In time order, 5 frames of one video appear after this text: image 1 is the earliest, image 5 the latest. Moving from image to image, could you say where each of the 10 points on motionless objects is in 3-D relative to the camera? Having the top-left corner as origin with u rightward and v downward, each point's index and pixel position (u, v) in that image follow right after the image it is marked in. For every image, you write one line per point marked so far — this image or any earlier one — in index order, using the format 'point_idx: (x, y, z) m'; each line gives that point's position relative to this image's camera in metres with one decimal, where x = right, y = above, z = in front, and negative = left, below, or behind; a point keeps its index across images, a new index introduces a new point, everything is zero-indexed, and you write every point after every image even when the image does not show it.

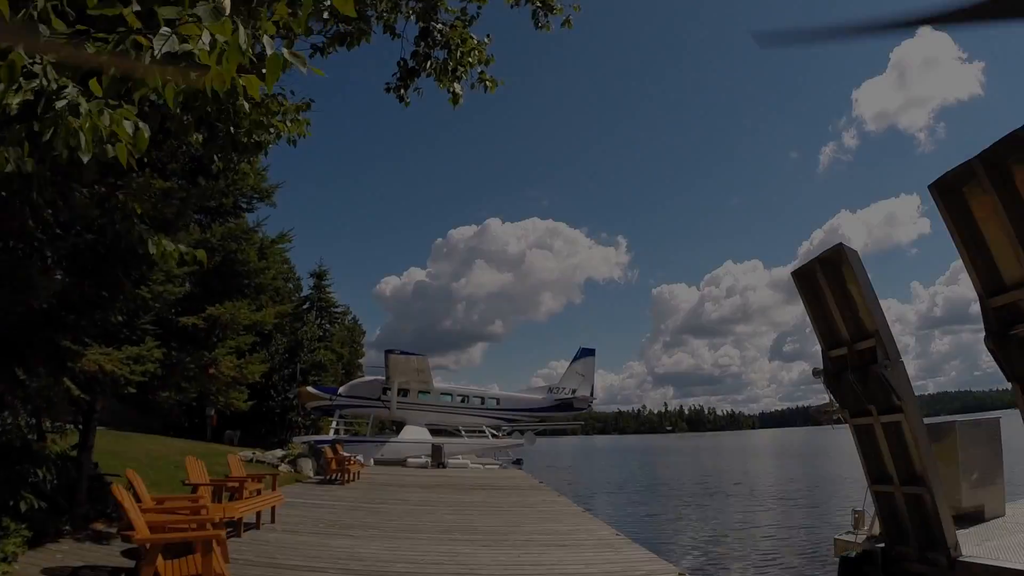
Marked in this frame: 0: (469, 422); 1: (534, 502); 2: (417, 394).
0: (-1.3, -4.1, +18.9) m
1: (+0.3, -3.0, +8.5) m
2: (-2.9, -3.2, +18.5) m
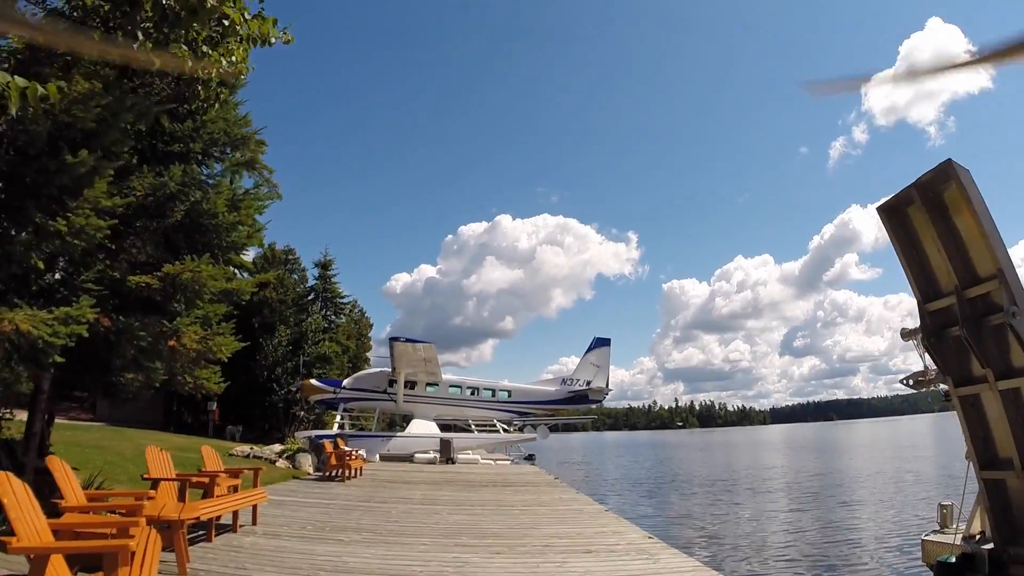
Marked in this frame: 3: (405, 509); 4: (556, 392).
0: (-1.0, -3.7, +18.0) m
1: (+0.5, -2.7, +7.7) m
2: (-2.5, -2.8, +17.7) m
3: (-1.2, -2.5, +7.0) m
4: (+1.3, -3.1, +18.9) m
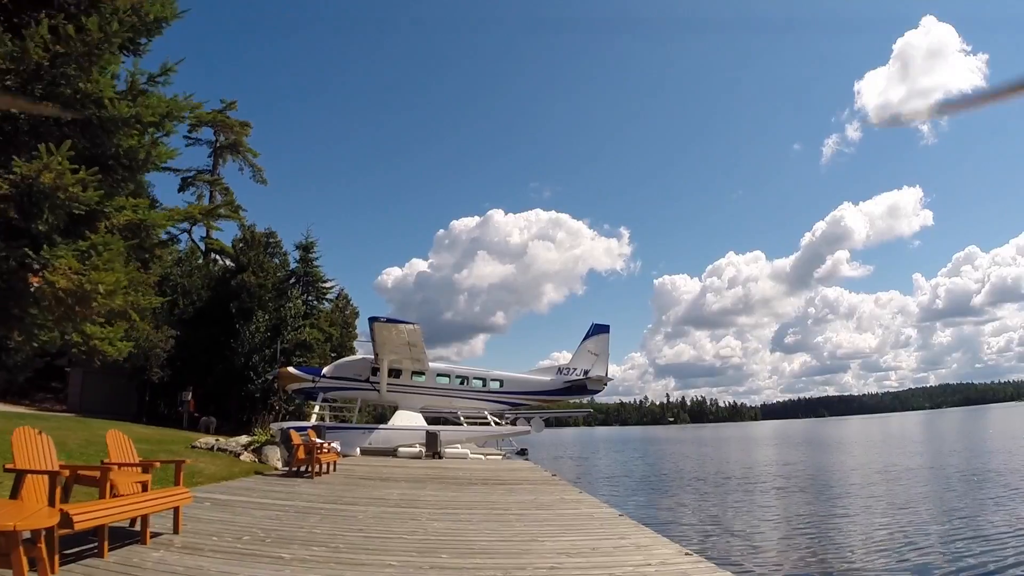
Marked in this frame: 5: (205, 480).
0: (-1.2, -3.2, +16.8) m
1: (+0.4, -2.3, +6.5) m
2: (-2.7, -2.3, +16.5) m
3: (-1.3, -2.1, +5.8) m
4: (+1.1, -2.6, +17.7) m
5: (-4.1, -2.5, +8.2) m
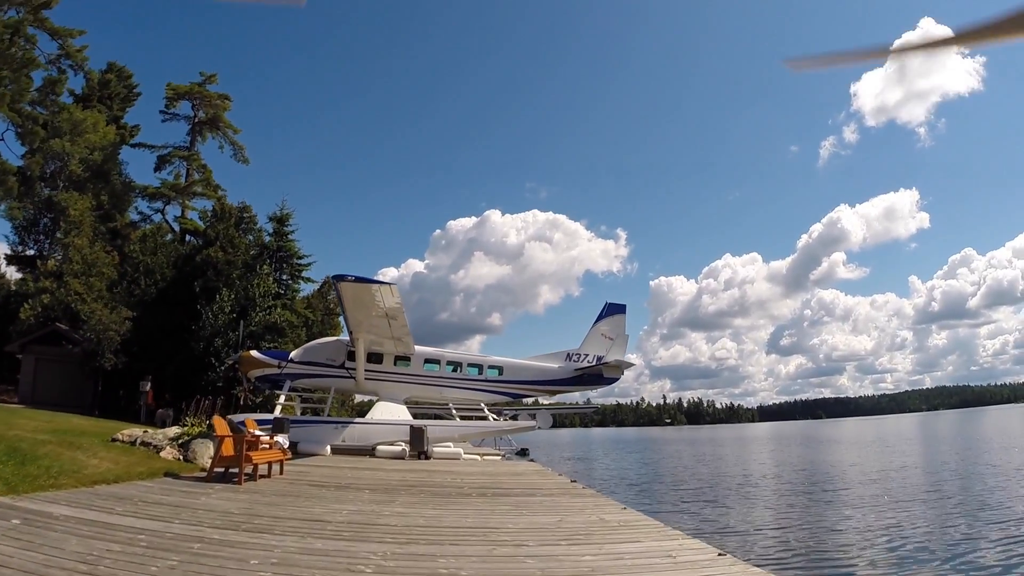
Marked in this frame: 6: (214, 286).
0: (-1.2, -2.6, +14.3) m
1: (+0.5, -1.6, +4.0) m
2: (-2.7, -1.6, +13.9) m
3: (-1.2, -1.4, +3.3) m
4: (+1.1, -2.0, +15.2) m
5: (-4.0, -1.8, +5.6) m
6: (-9.1, +0.1, +18.8) m
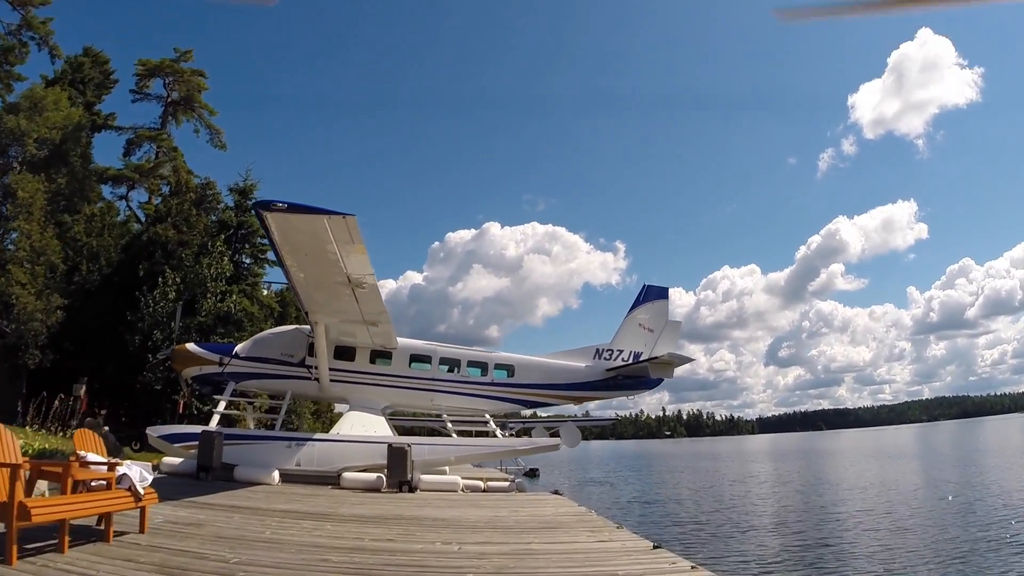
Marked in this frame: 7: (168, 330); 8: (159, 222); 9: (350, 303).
0: (-0.9, -2.1, +11.0) m
1: (+0.8, -0.9, +0.7) m
2: (-2.4, -1.2, +10.6) m
3: (-0.9, -0.8, 0.0) m
4: (+1.4, -1.5, +11.9) m
5: (-3.7, -1.2, +2.3) m
6: (-8.8, +0.4, +15.5) m
7: (-7.9, -1.0, +14.3) m
8: (-9.6, +1.8, +16.8) m
9: (-2.3, -0.3, +9.1) m
